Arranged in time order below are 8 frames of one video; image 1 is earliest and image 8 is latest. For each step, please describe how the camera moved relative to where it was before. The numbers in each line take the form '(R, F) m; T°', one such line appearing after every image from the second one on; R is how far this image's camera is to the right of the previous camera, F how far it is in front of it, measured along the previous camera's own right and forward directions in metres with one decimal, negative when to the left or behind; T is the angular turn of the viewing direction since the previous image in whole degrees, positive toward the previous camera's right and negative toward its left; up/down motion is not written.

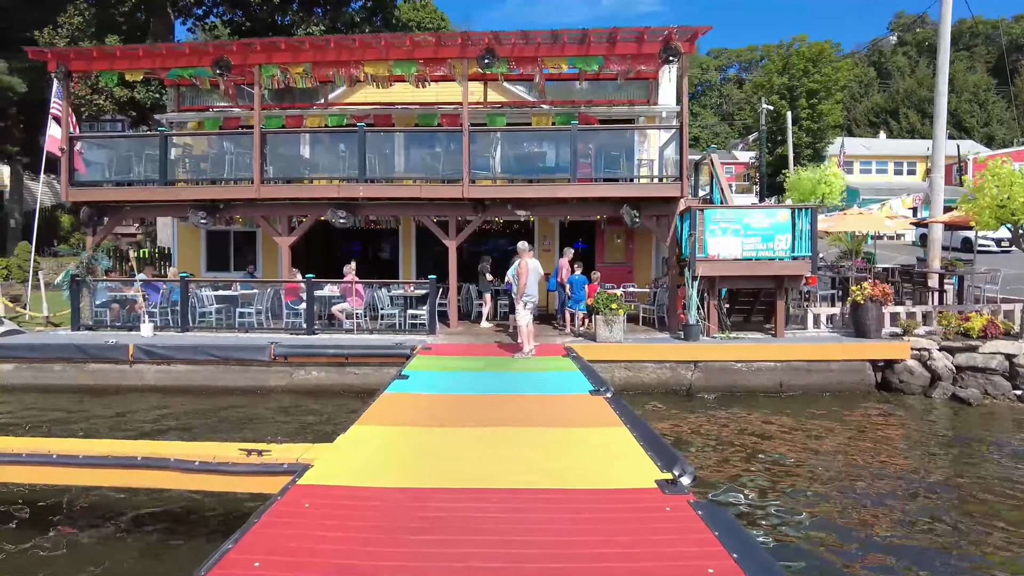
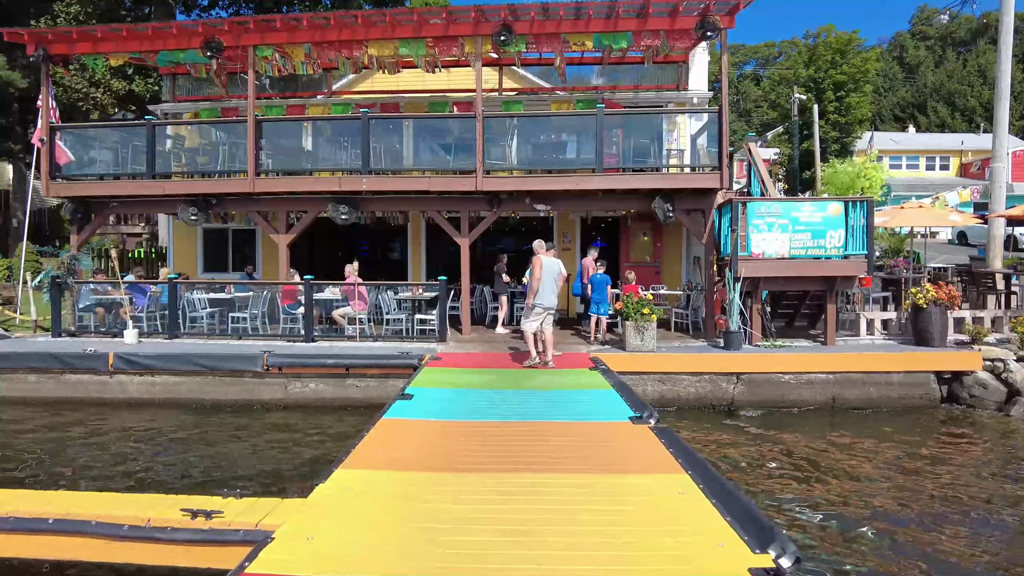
(-0.1, +1.0) m; -1°
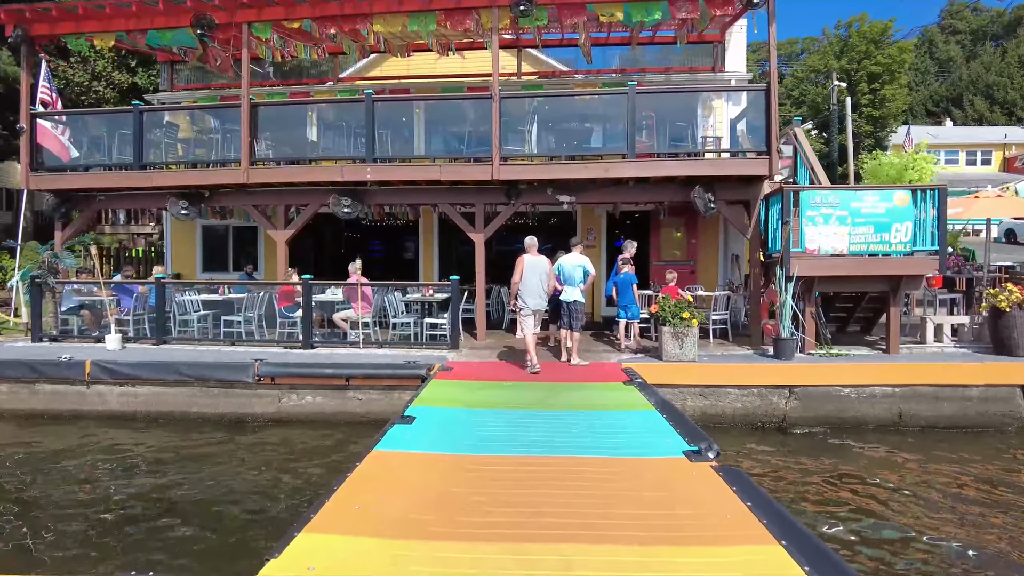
(0.0, +1.0) m; -2°
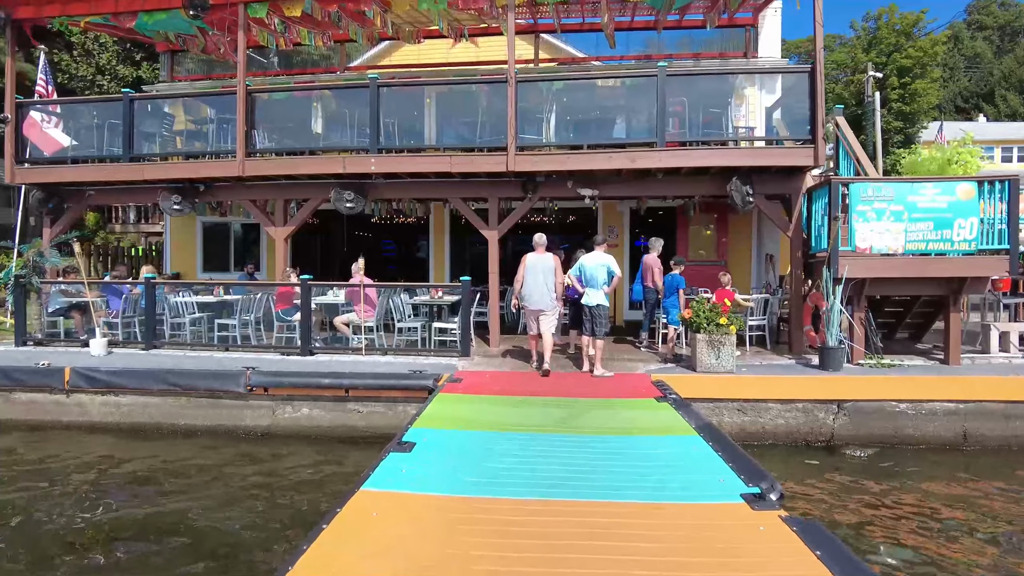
(0.0, +0.7) m; -1°
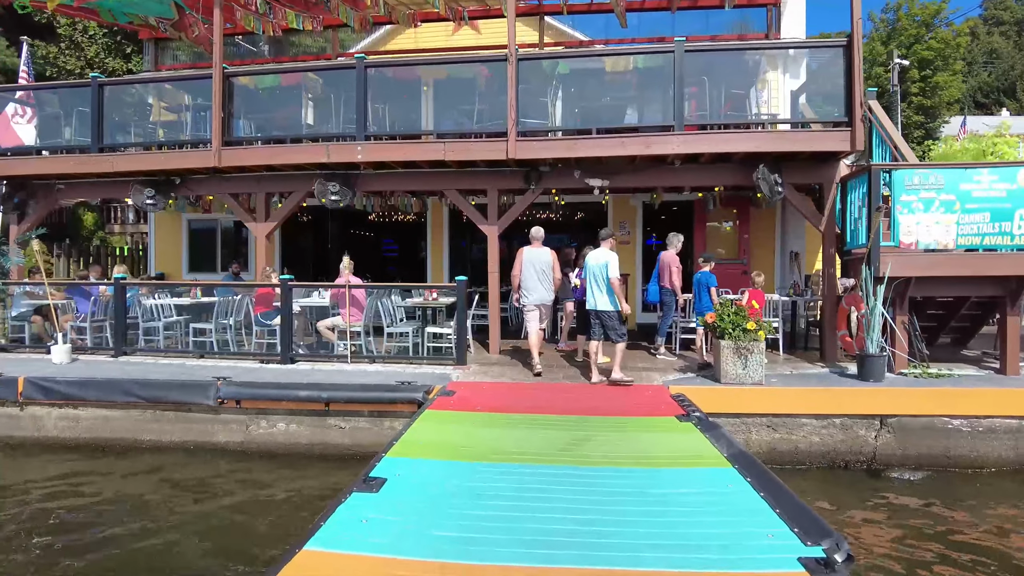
(+0.1, +0.7) m; -1°
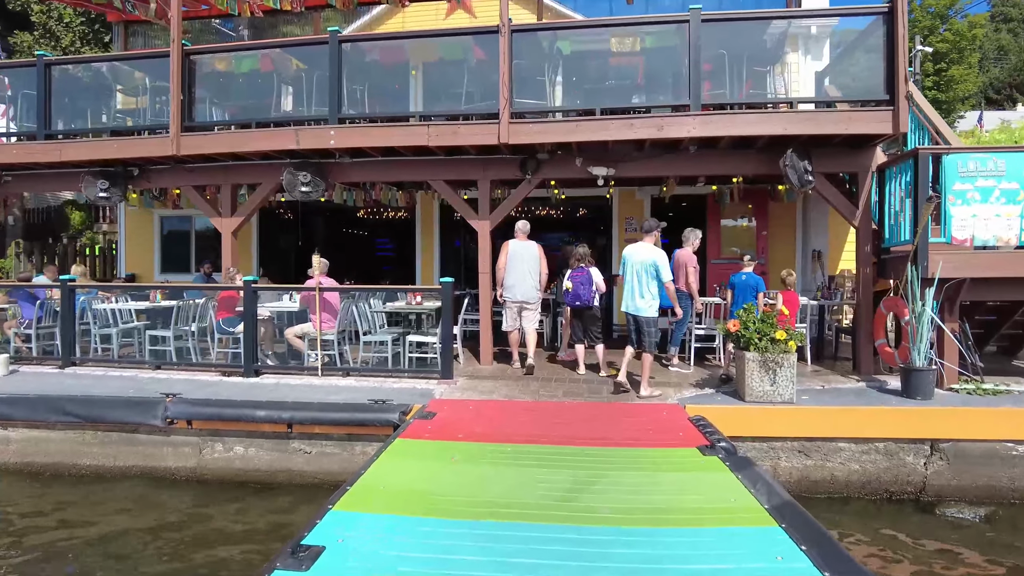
(+0.1, +0.8) m; 0°
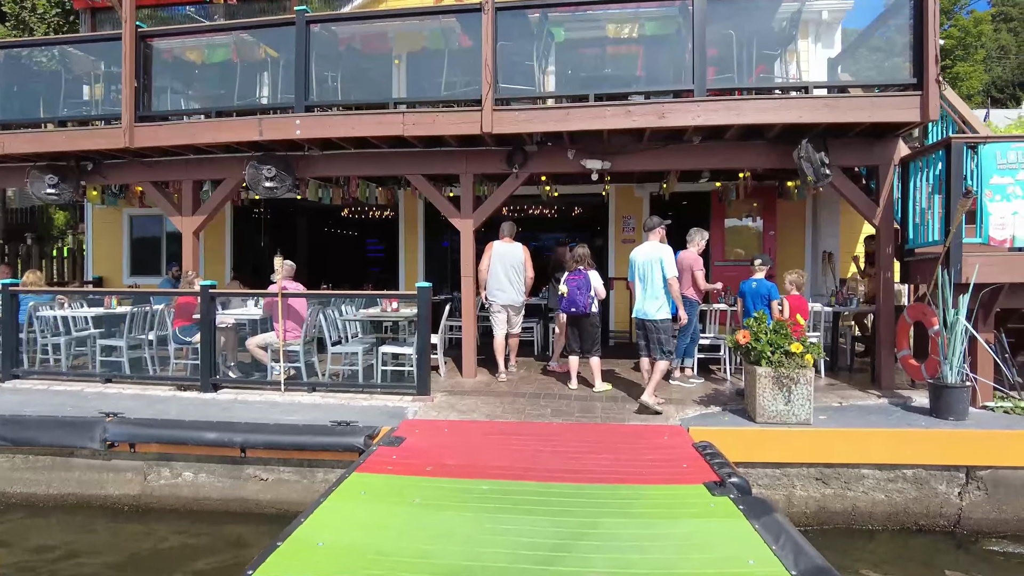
(+0.1, +0.6) m; 0°
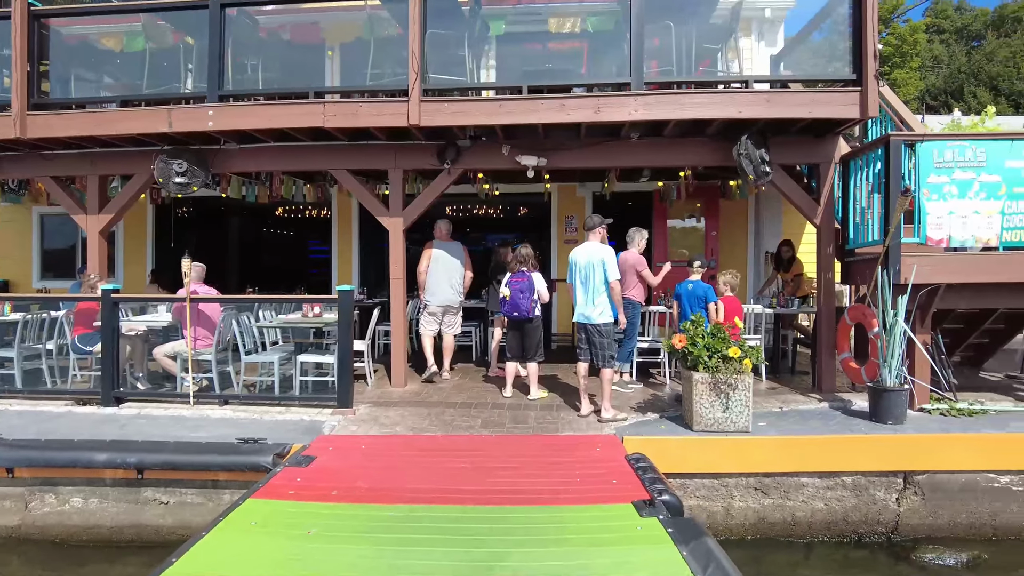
(+0.2, +0.3) m; +4°
